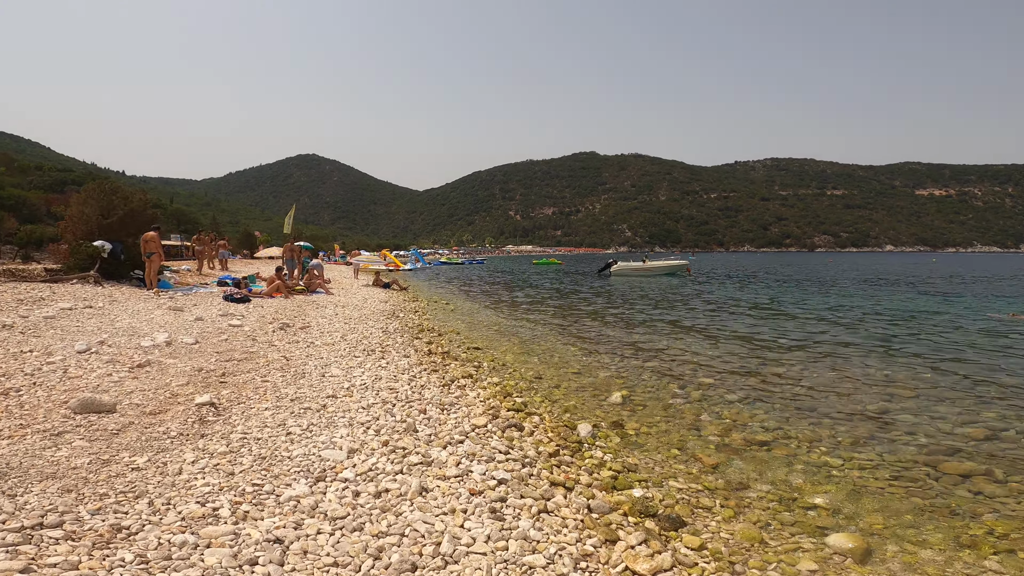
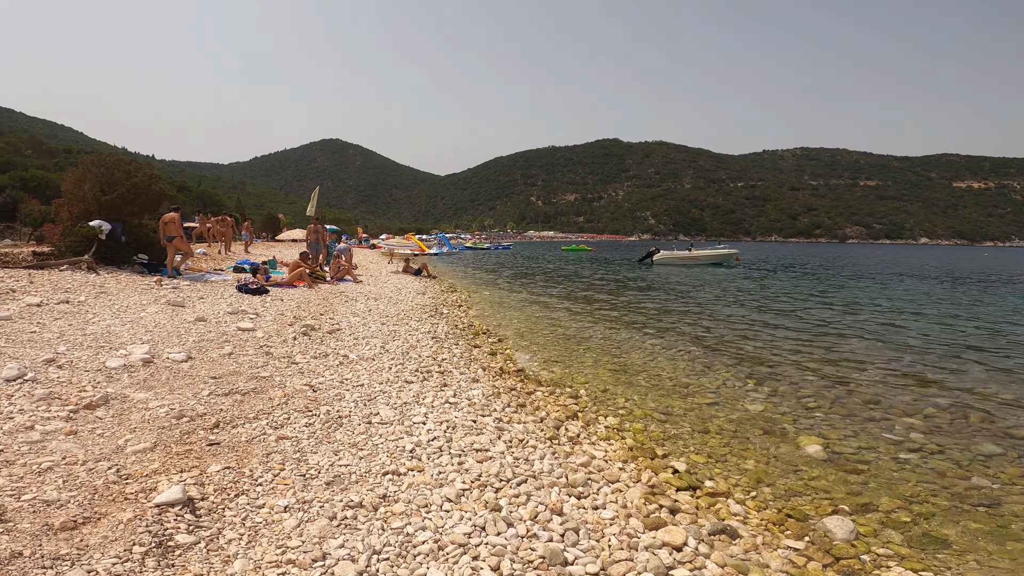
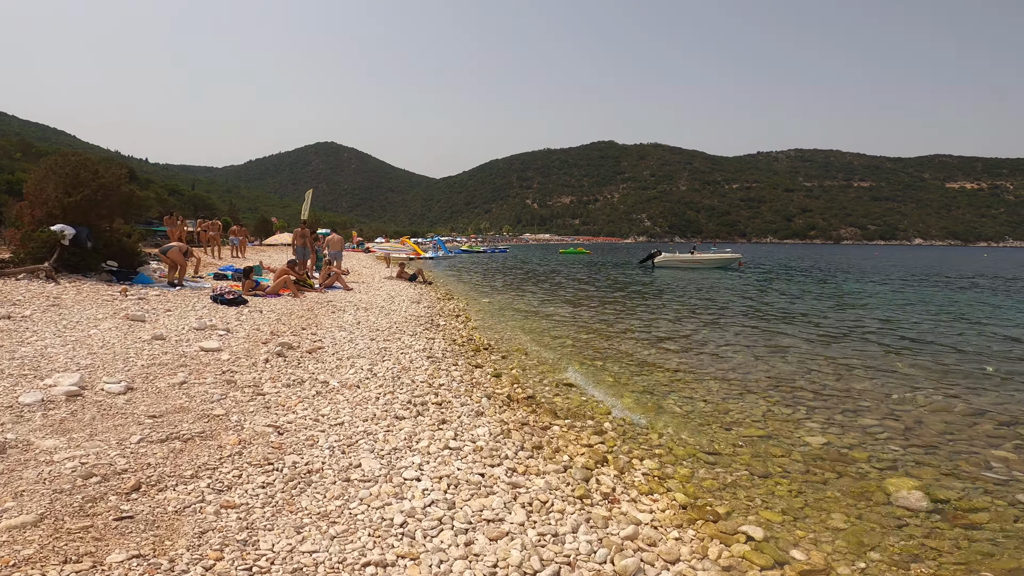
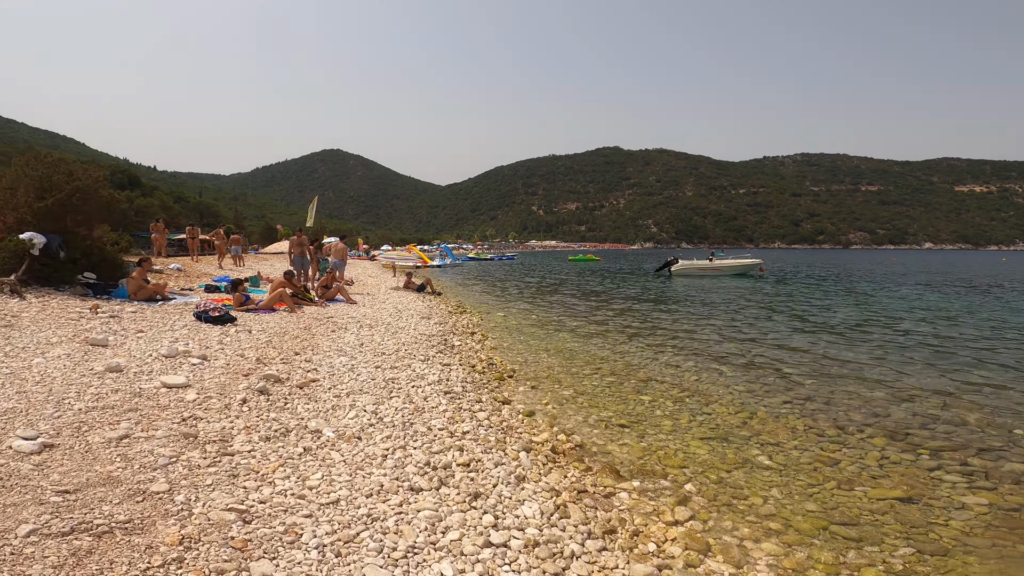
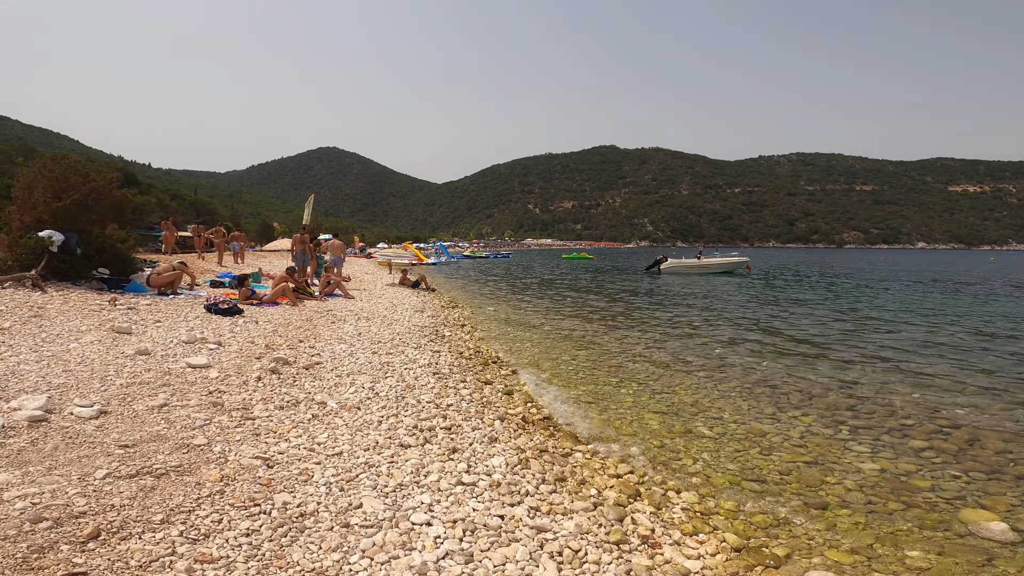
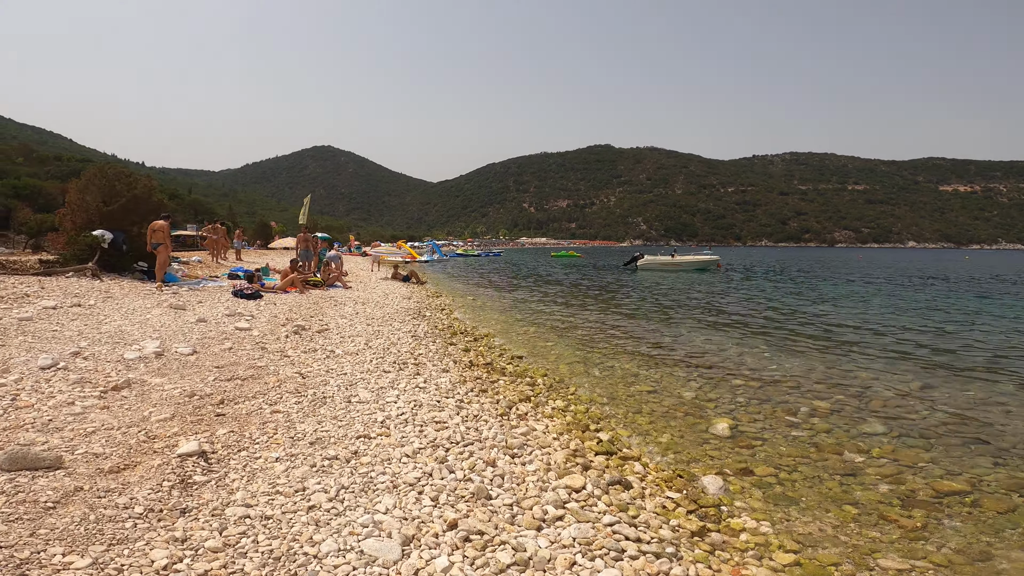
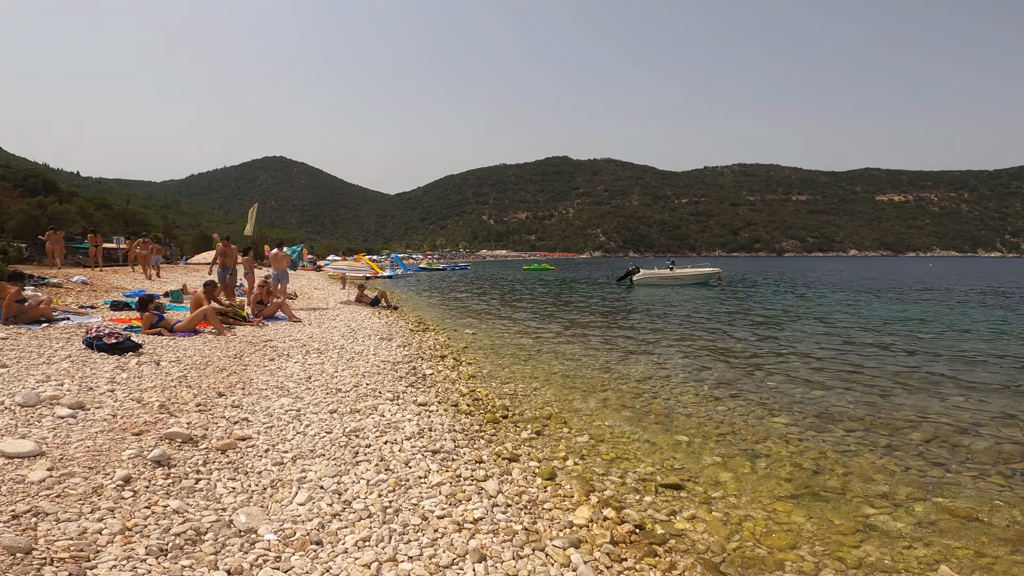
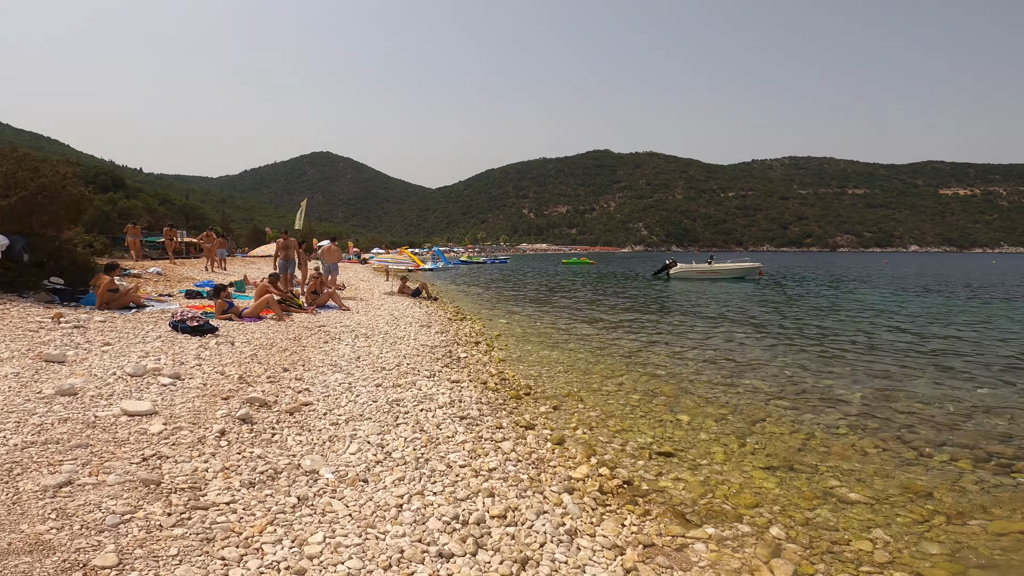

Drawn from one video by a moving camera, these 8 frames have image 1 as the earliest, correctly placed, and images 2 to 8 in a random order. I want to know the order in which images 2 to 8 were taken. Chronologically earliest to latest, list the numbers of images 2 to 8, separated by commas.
6, 2, 3, 5, 4, 8, 7
